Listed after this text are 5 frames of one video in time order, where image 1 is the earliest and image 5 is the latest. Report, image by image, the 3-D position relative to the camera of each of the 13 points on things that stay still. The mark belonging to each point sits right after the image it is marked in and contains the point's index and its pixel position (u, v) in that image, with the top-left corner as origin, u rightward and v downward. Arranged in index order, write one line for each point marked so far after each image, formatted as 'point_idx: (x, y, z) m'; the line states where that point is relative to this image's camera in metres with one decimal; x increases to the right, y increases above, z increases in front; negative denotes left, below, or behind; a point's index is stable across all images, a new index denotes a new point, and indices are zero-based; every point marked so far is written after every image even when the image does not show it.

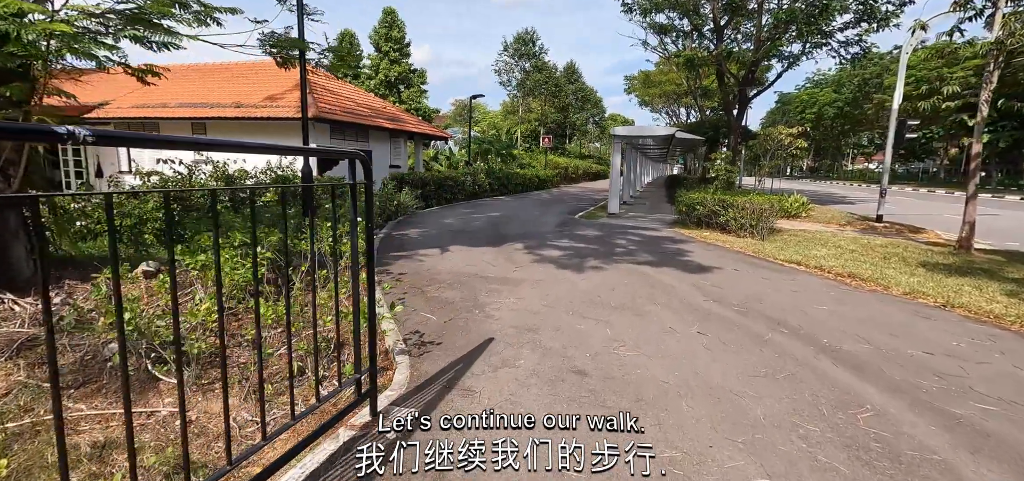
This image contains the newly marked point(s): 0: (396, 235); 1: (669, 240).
0: (-2.2, +0.1, +9.0) m
1: (+3.3, 0.0, +9.9) m
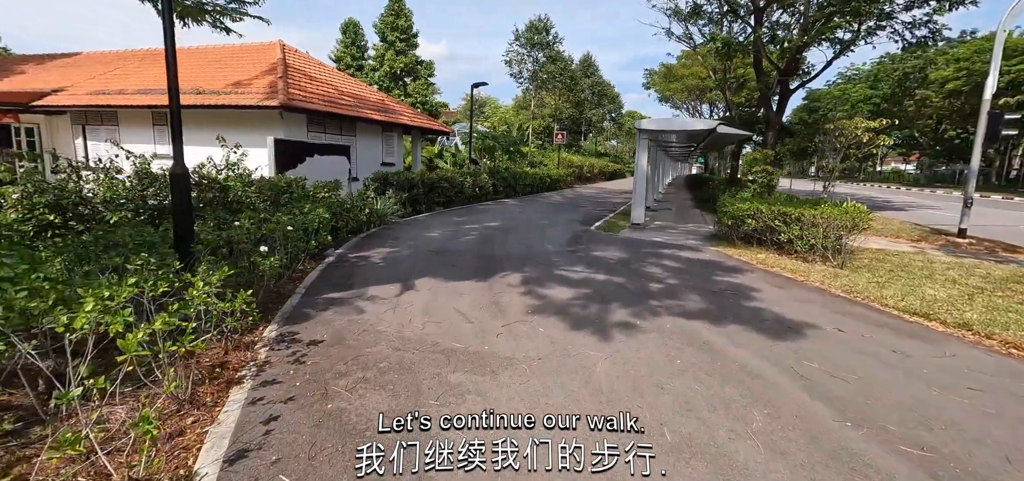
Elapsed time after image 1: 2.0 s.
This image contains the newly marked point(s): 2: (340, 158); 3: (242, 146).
0: (-2.2, -0.2, +6.8) m
1: (+3.2, -0.4, +7.5) m
2: (-4.2, +2.1, +11.9) m
3: (-5.4, +1.9, +9.5) m
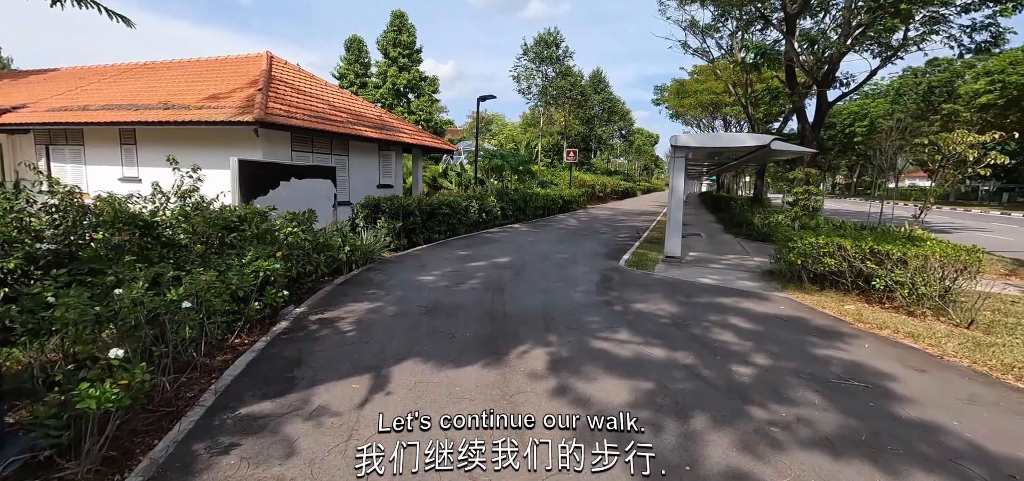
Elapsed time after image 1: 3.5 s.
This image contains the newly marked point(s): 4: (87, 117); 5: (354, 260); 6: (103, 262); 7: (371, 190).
0: (-2.0, -0.8, +4.9) m
1: (+3.4, -1.0, +5.6) m
2: (-4.0, +1.3, +10.1) m
3: (-5.1, +1.2, +7.8) m
4: (-11.0, +3.2, +12.3) m
5: (-2.6, -0.3, +7.8) m
6: (-3.7, -0.2, +4.3) m
7: (-4.5, +1.6, +15.1) m
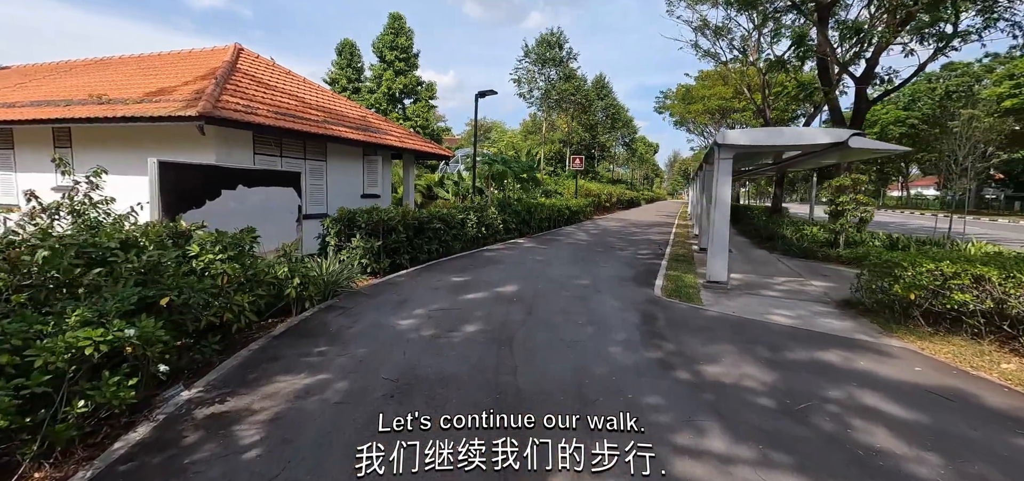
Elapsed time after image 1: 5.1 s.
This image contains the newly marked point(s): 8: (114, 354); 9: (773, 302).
0: (-1.9, -1.1, +2.9) m
1: (+3.6, -1.3, +3.6) m
2: (-3.9, +0.9, +8.2) m
3: (-5.0, +0.8, +5.8) m
4: (-10.9, +2.7, +10.4) m
5: (-2.5, -0.7, +5.8) m
6: (-3.6, -0.5, +2.3) m
7: (-4.4, +1.1, +13.1) m
8: (-2.3, -0.7, +2.9) m
9: (+4.1, -0.9, +7.4) m
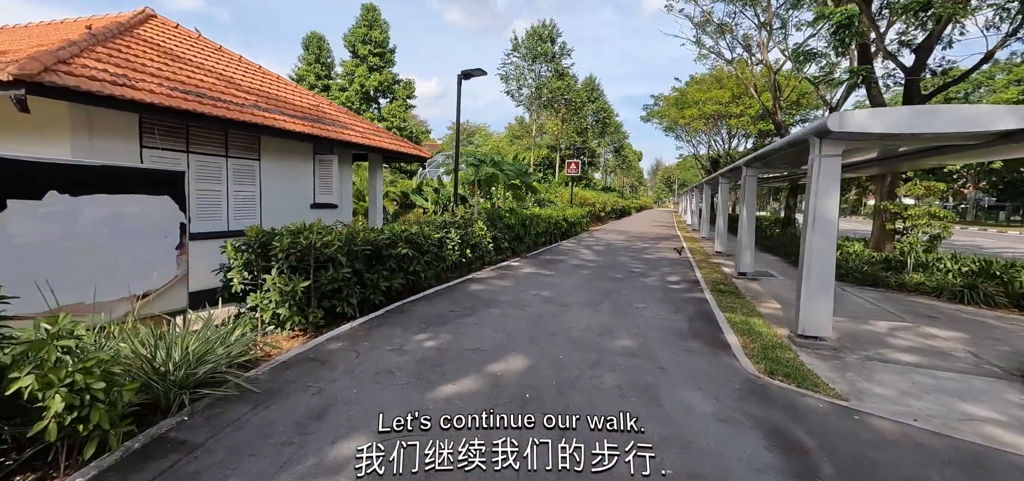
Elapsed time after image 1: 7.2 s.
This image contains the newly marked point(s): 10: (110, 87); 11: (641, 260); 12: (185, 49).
0: (-1.7, -1.5, 0.0) m
1: (+3.8, -1.7, +0.8) m
2: (-3.8, +0.5, +5.2) m
3: (-4.9, +0.4, +2.8) m
4: (-10.9, +2.3, +7.1) m
5: (-2.4, -1.0, +2.8) m
6: (-3.4, -0.8, -0.7) m
7: (-4.5, +0.6, +10.1) m
8: (-2.1, -1.0, -0.1) m
9: (+4.1, -1.4, +4.7) m
10: (-5.1, +1.9, +6.1) m
11: (+3.5, -0.5, +12.6) m
12: (-6.4, +3.8, +9.3) m
